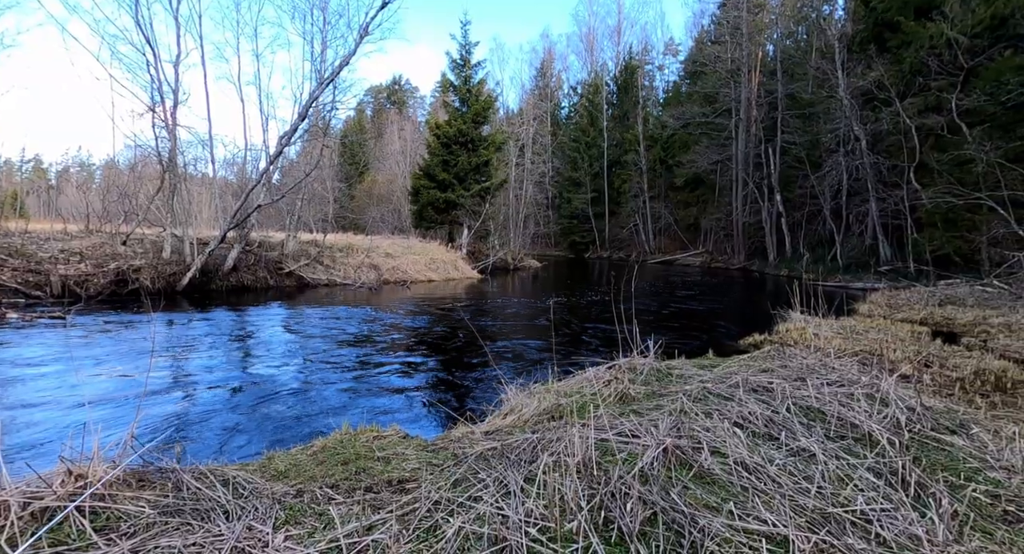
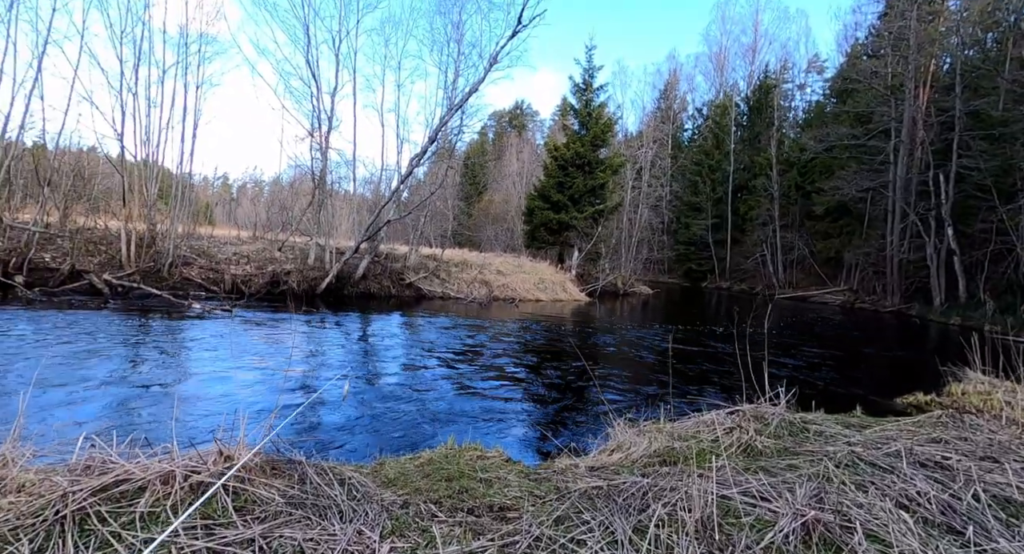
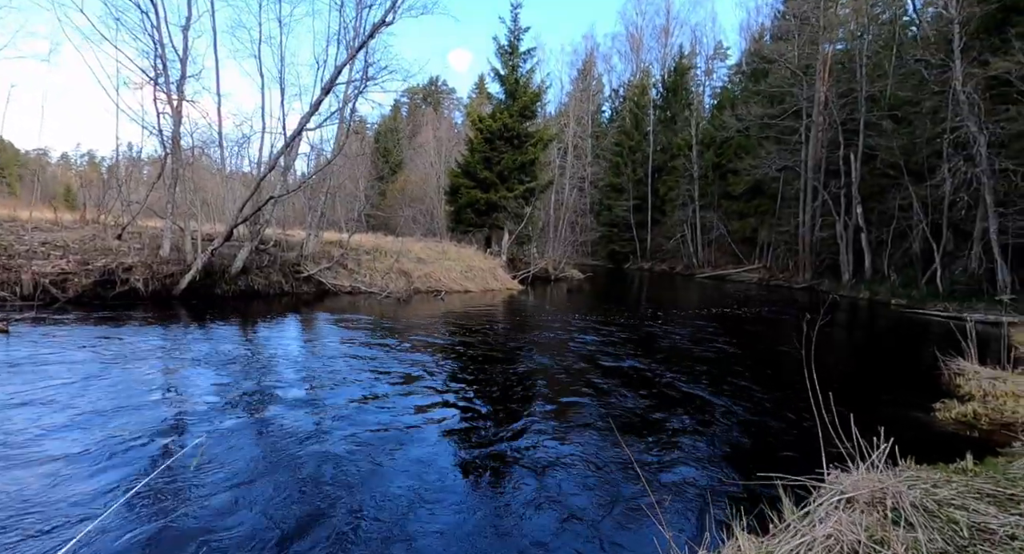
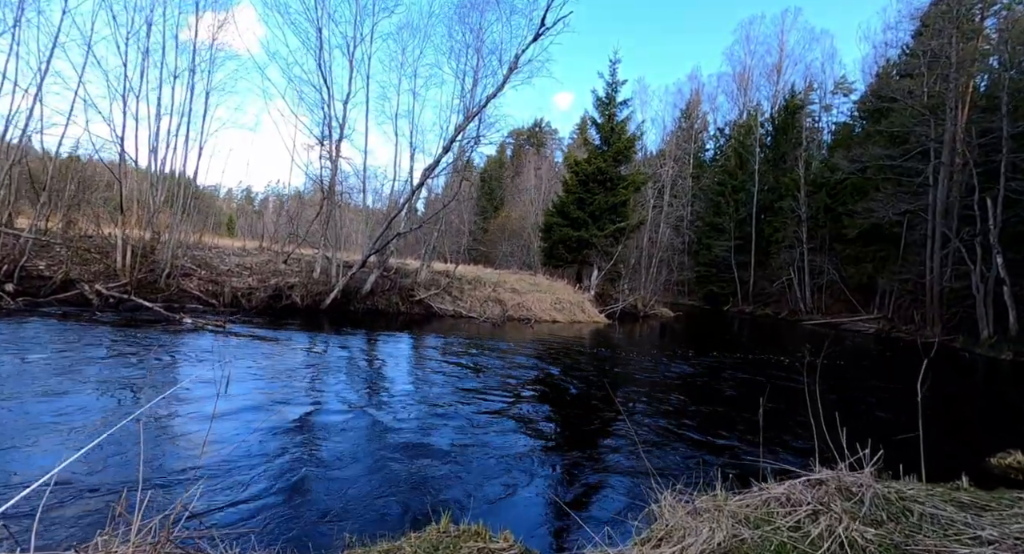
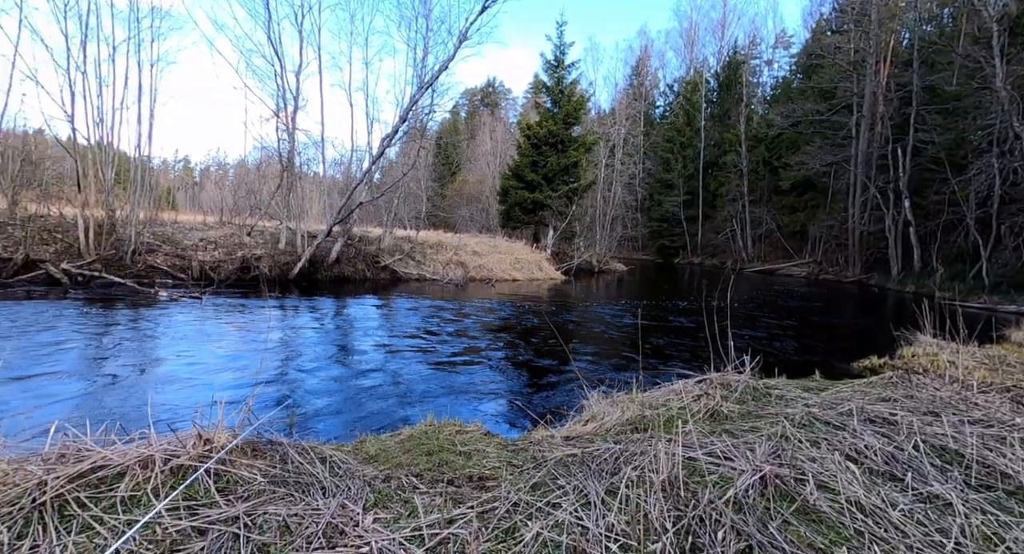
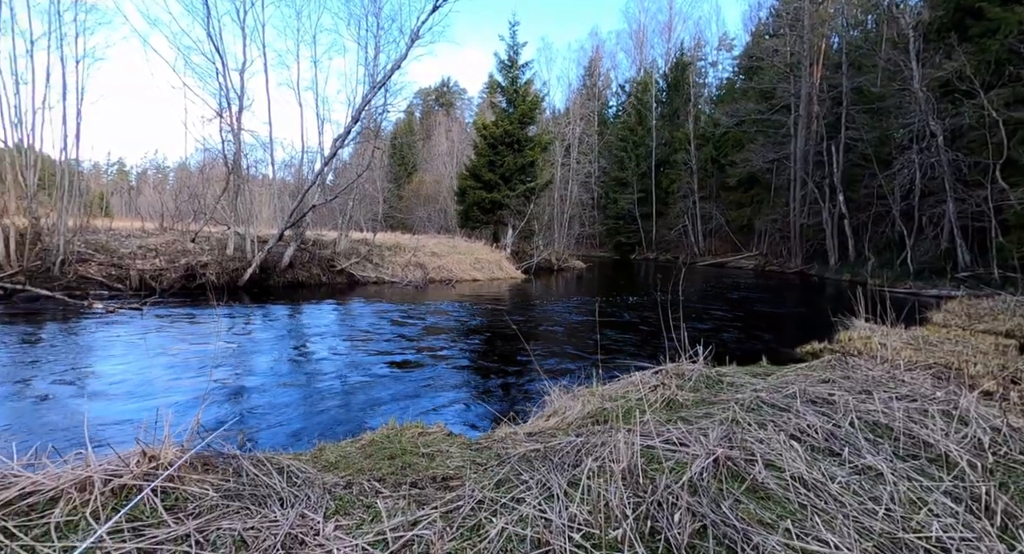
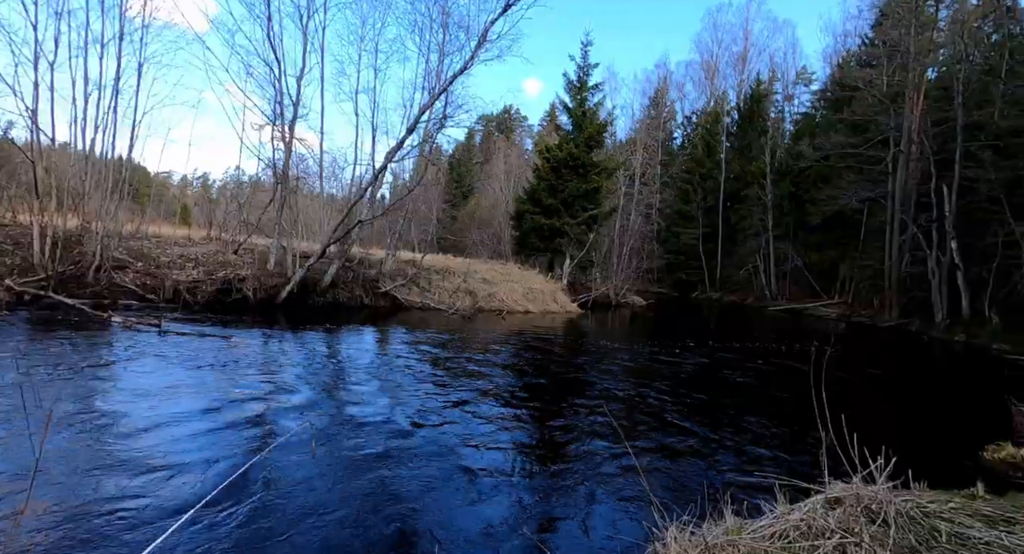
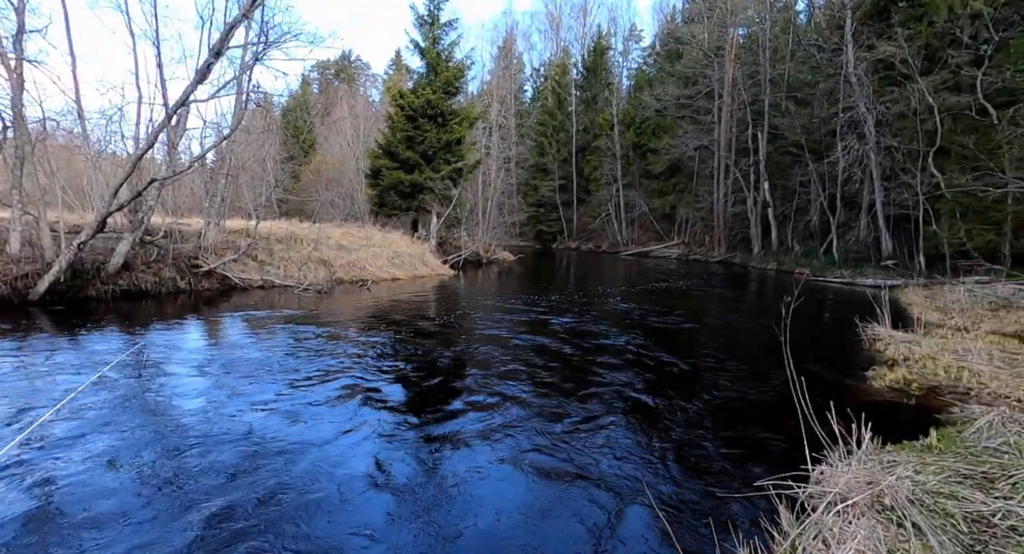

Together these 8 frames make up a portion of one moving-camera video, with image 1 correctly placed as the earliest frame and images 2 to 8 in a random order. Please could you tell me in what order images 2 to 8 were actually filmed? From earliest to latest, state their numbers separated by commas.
6, 5, 2, 4, 7, 3, 8
